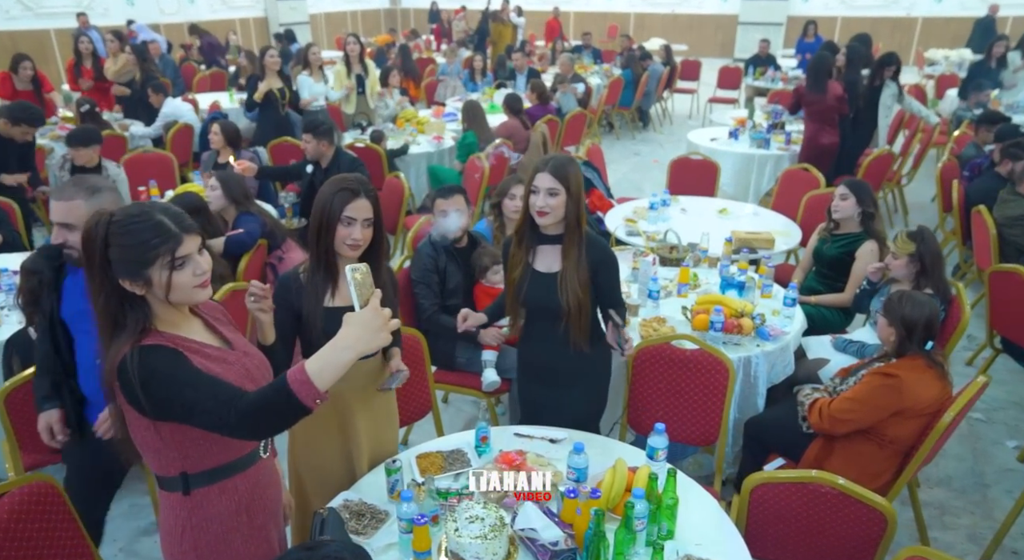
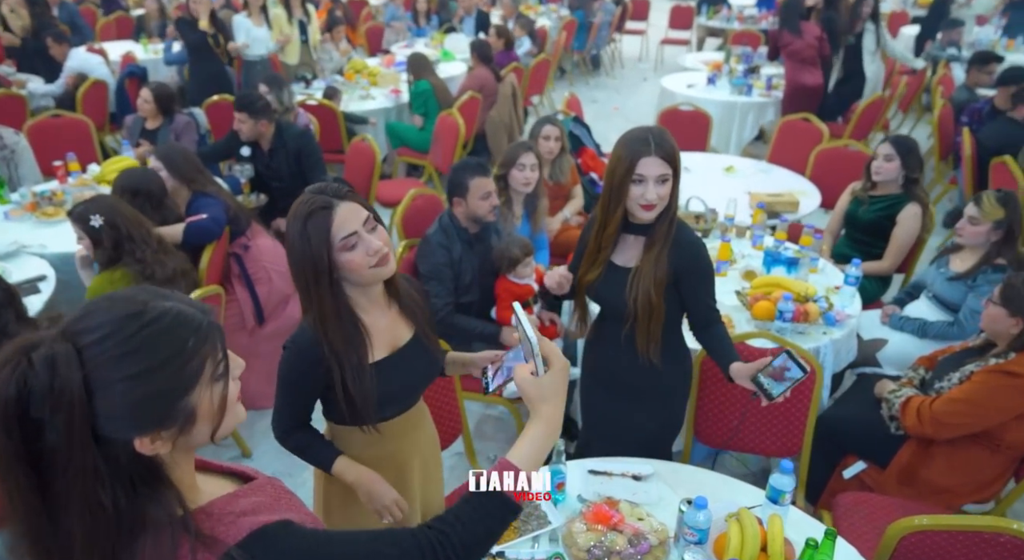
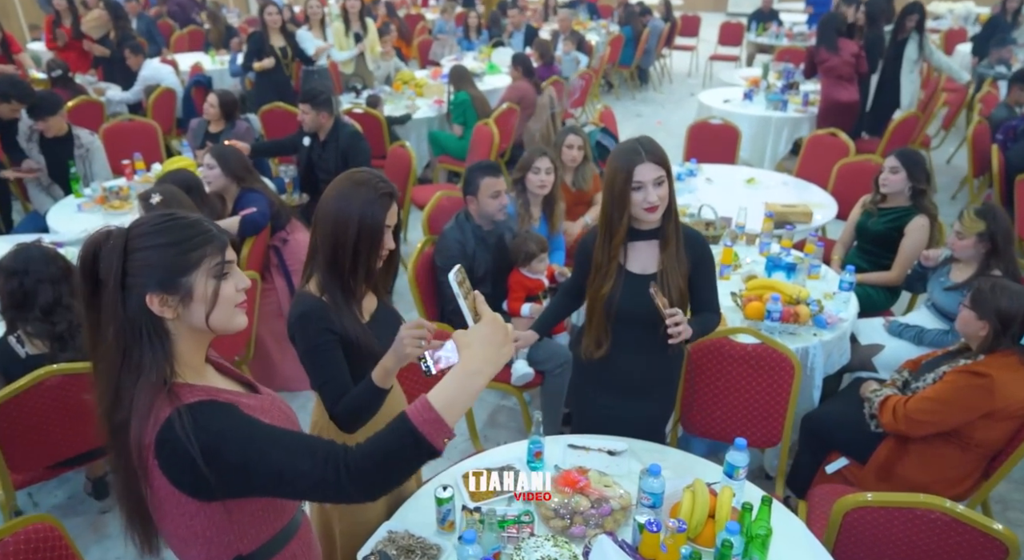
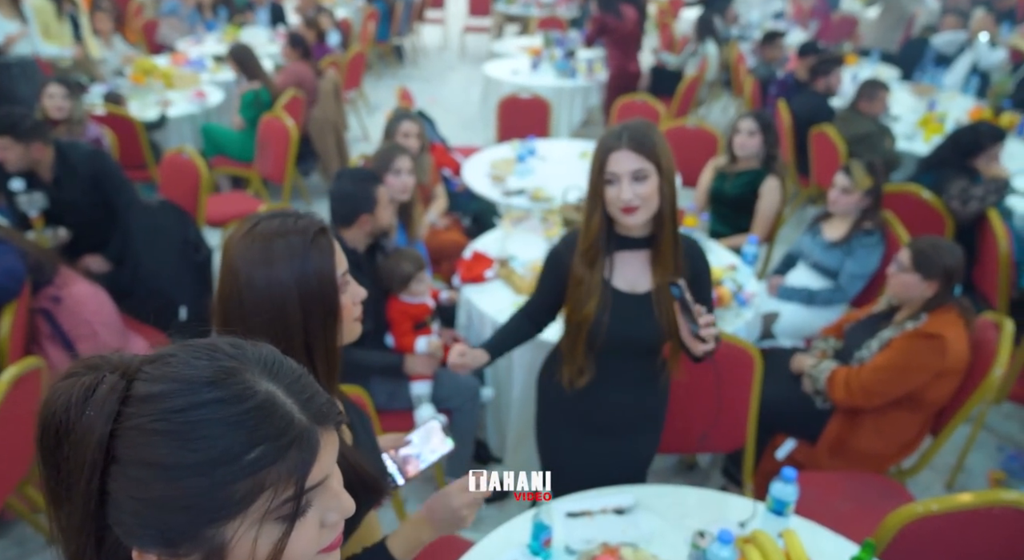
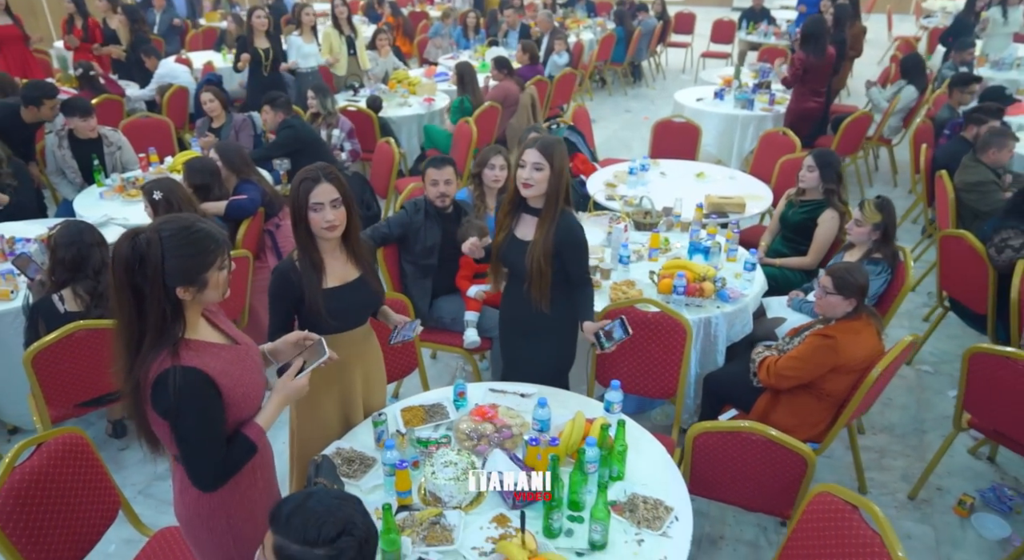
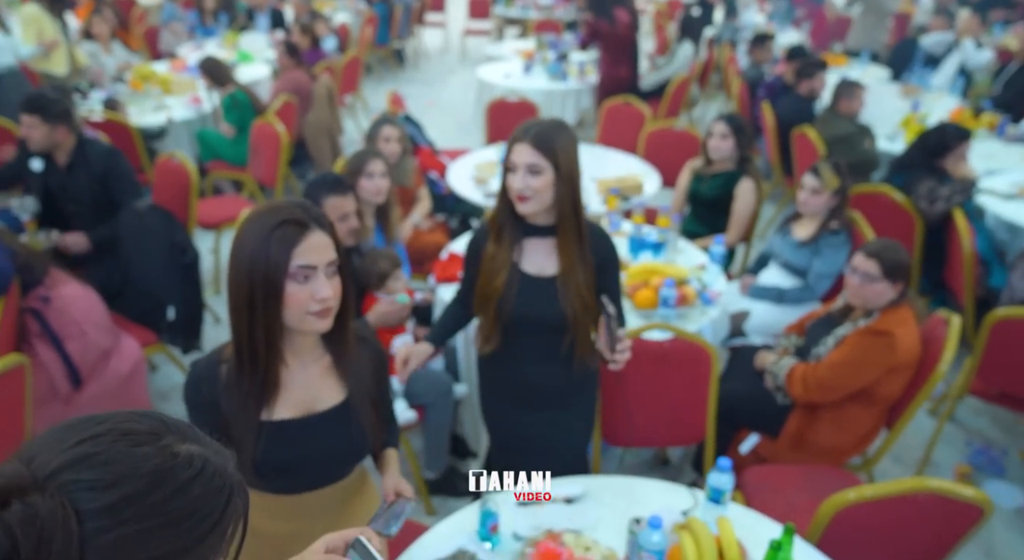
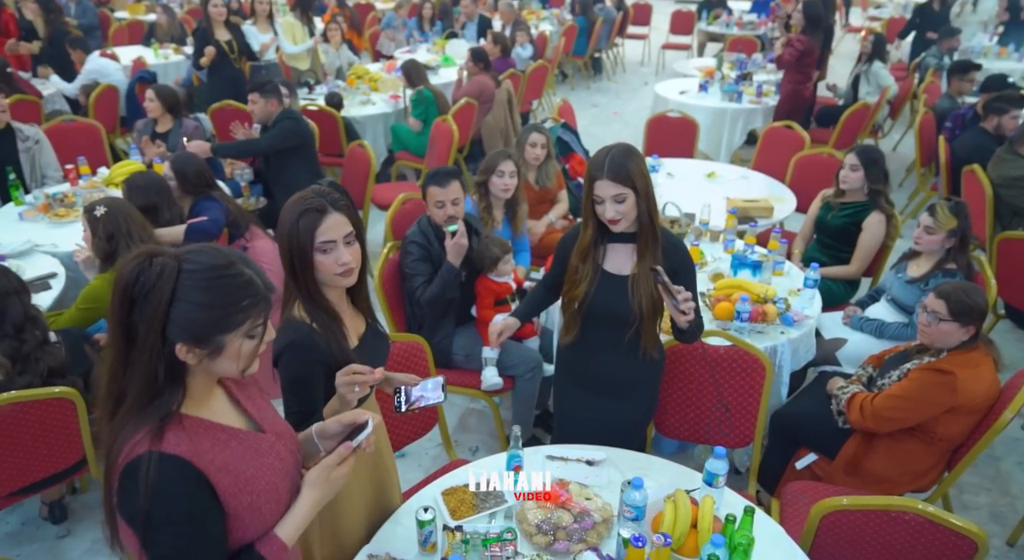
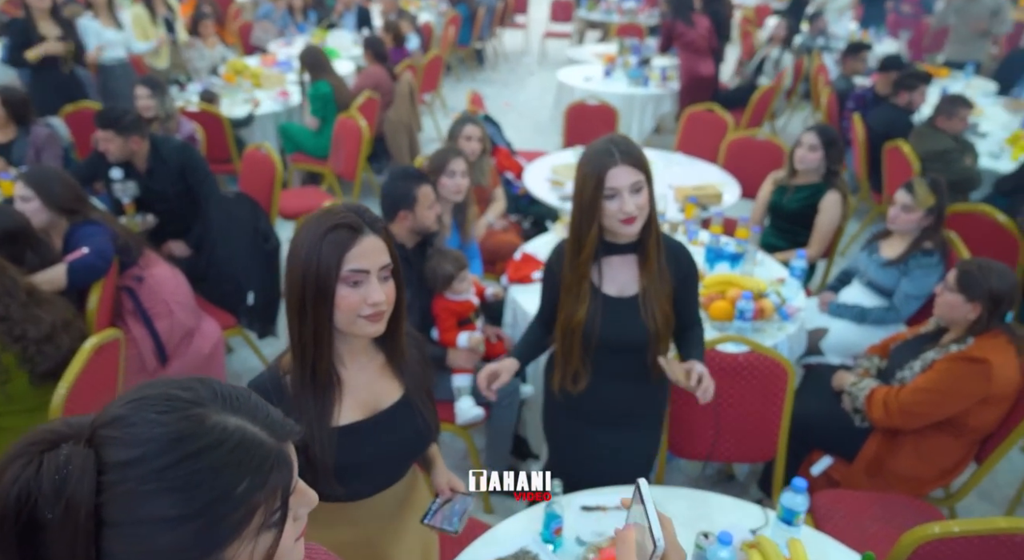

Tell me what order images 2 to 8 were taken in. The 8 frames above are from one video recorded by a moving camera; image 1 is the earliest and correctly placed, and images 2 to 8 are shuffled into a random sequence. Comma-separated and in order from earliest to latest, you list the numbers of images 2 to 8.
3, 2, 8, 4, 6, 7, 5
